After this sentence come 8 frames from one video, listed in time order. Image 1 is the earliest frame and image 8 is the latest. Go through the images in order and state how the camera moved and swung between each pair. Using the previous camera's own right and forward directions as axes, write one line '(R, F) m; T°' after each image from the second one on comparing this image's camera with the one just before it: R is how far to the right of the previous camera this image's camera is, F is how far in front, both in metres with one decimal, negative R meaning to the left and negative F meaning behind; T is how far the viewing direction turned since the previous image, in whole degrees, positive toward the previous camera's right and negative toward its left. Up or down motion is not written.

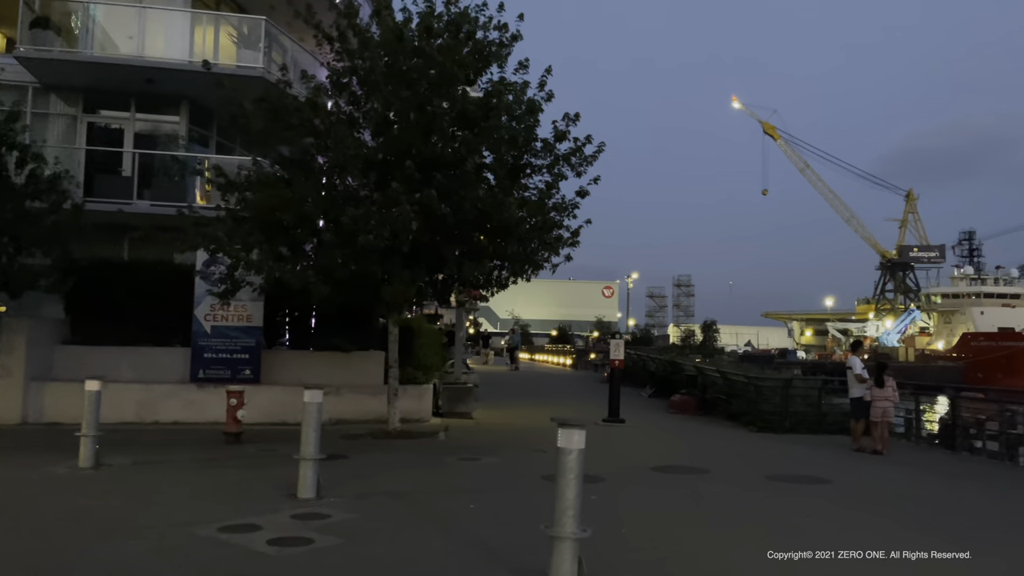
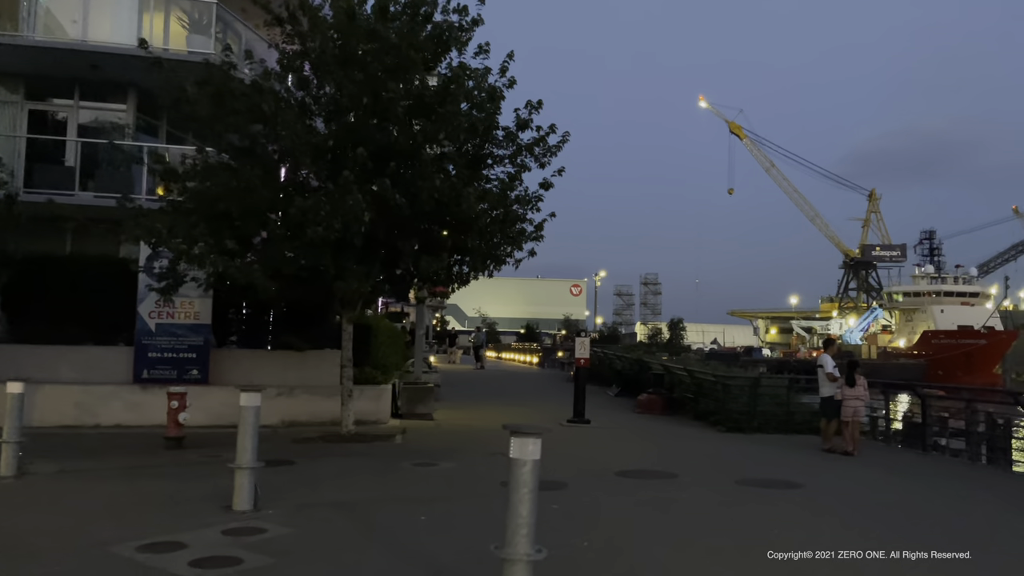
(+0.1, +0.6) m; +2°
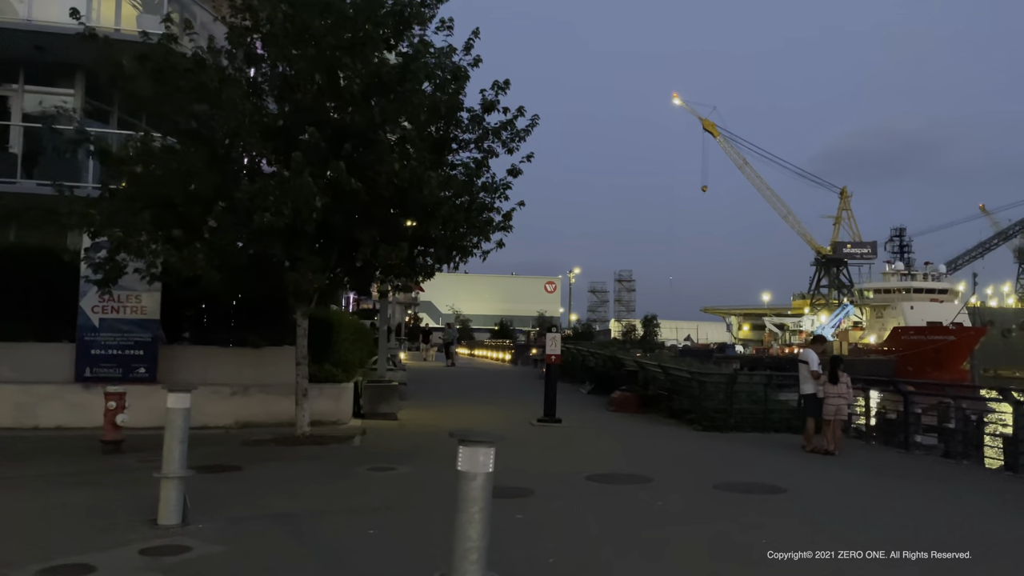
(+0.1, +0.7) m; +2°
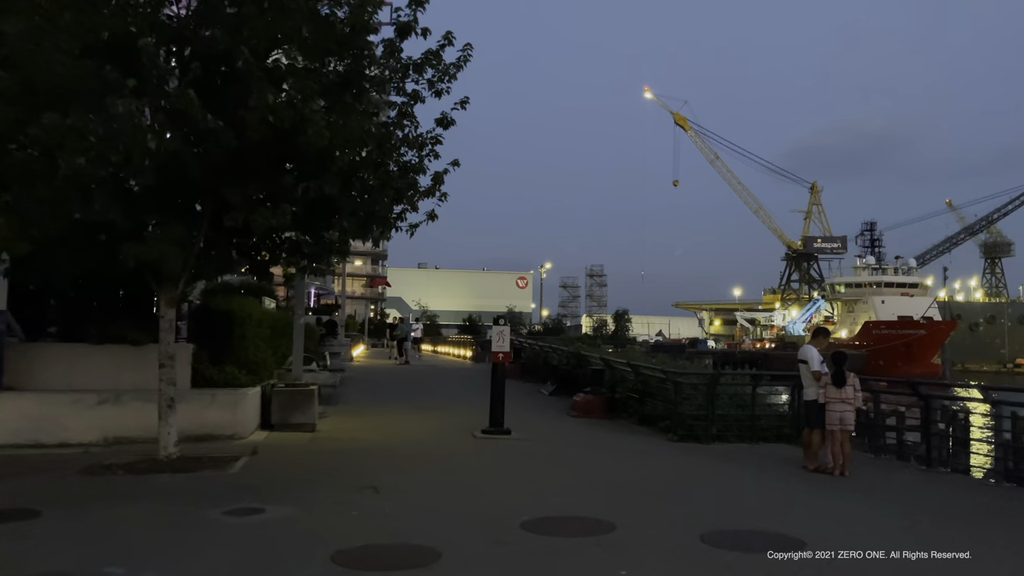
(+0.5, +2.5) m; +2°
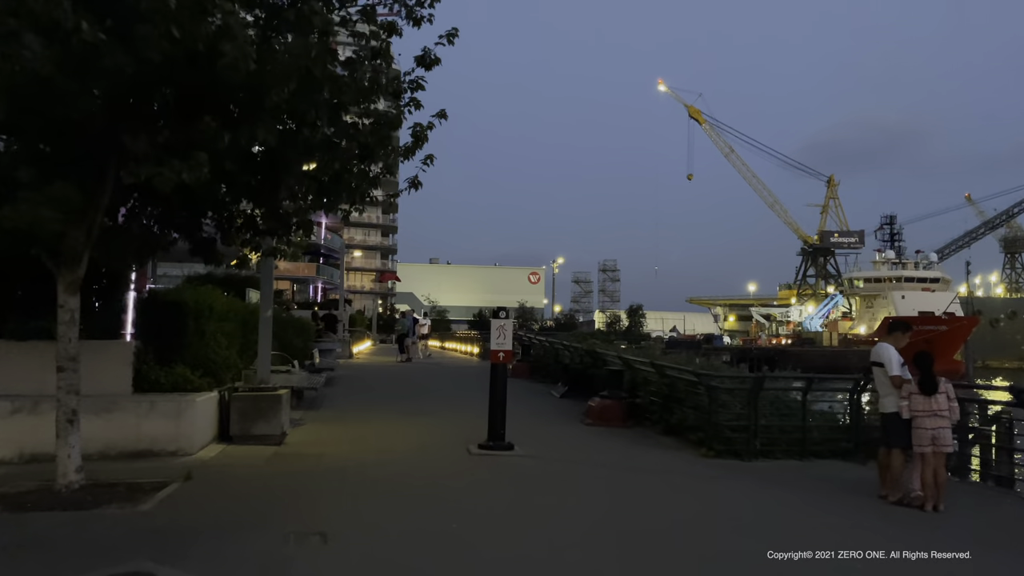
(+0.1, +2.1) m; -1°
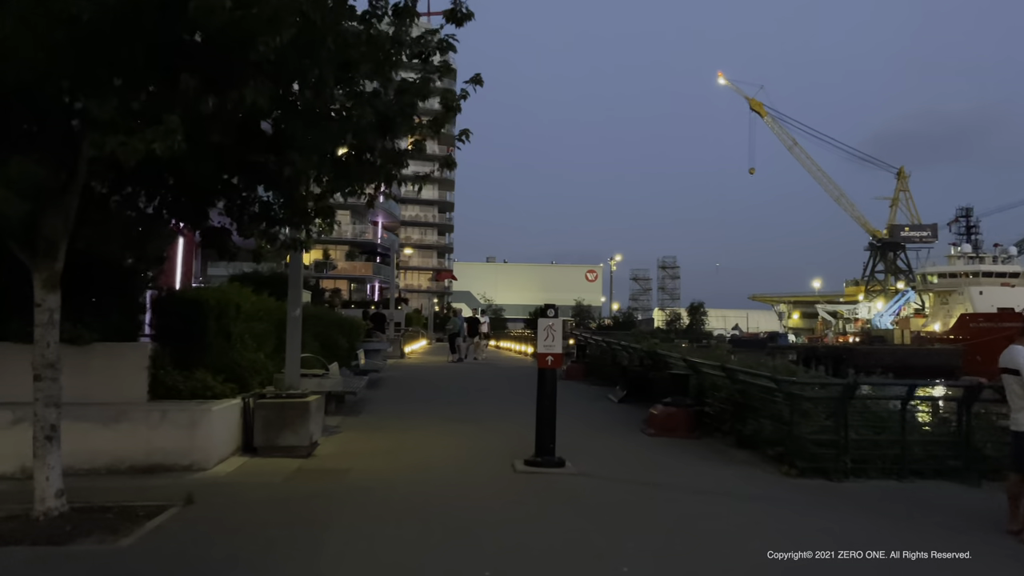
(+0.1, +1.2) m; -4°
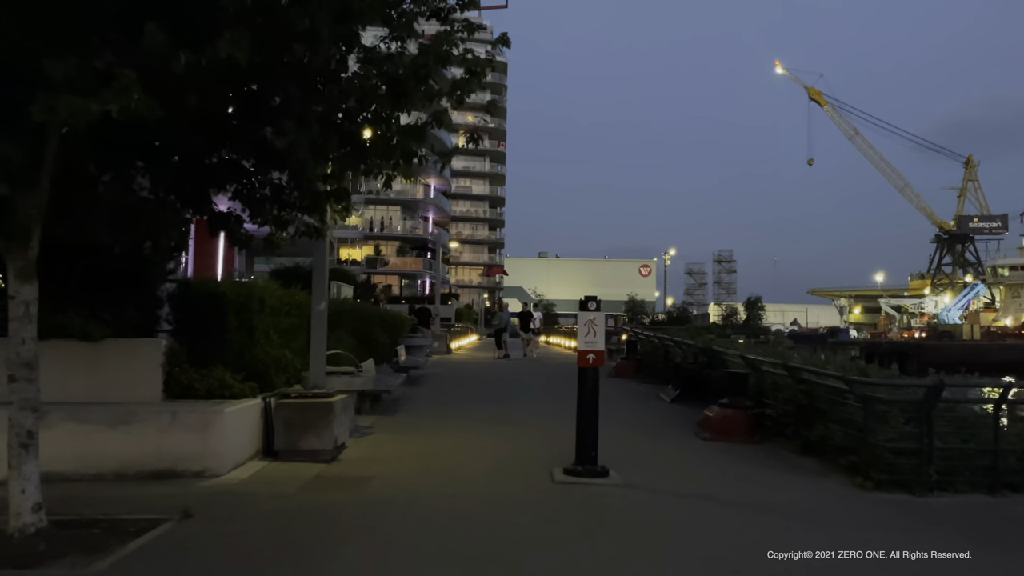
(+0.2, +0.9) m; -4°
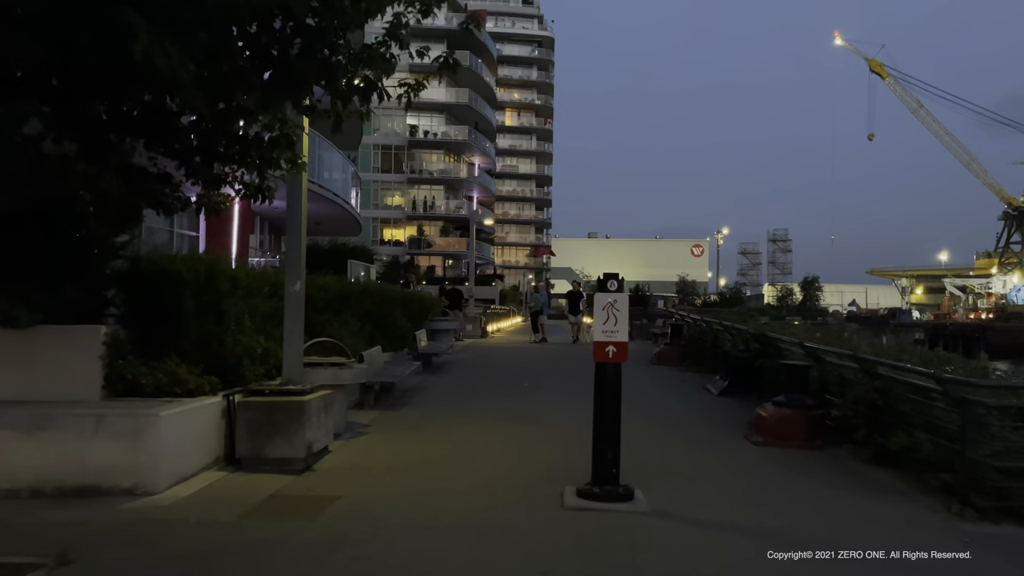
(+0.4, +1.7) m; -4°
